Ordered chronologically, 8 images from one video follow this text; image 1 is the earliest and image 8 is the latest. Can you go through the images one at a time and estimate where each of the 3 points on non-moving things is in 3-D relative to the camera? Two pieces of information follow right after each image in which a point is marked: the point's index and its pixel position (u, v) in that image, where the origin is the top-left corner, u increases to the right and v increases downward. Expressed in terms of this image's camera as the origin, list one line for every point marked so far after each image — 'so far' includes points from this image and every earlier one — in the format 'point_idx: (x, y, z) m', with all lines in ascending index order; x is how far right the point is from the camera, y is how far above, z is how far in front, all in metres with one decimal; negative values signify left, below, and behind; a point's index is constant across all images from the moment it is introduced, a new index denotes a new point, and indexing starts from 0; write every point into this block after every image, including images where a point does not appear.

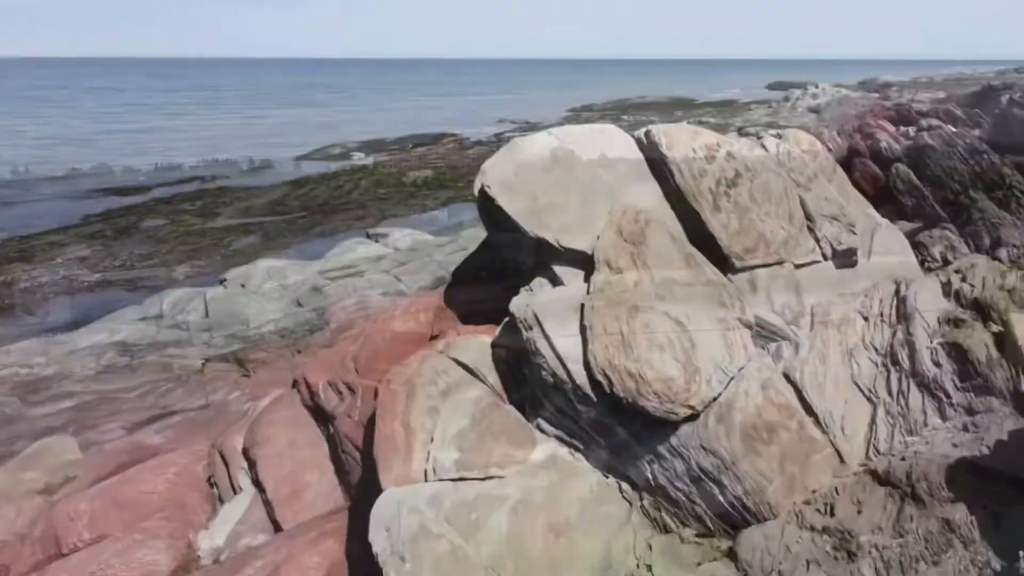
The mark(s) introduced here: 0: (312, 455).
0: (-1.7, -1.5, +8.4) m
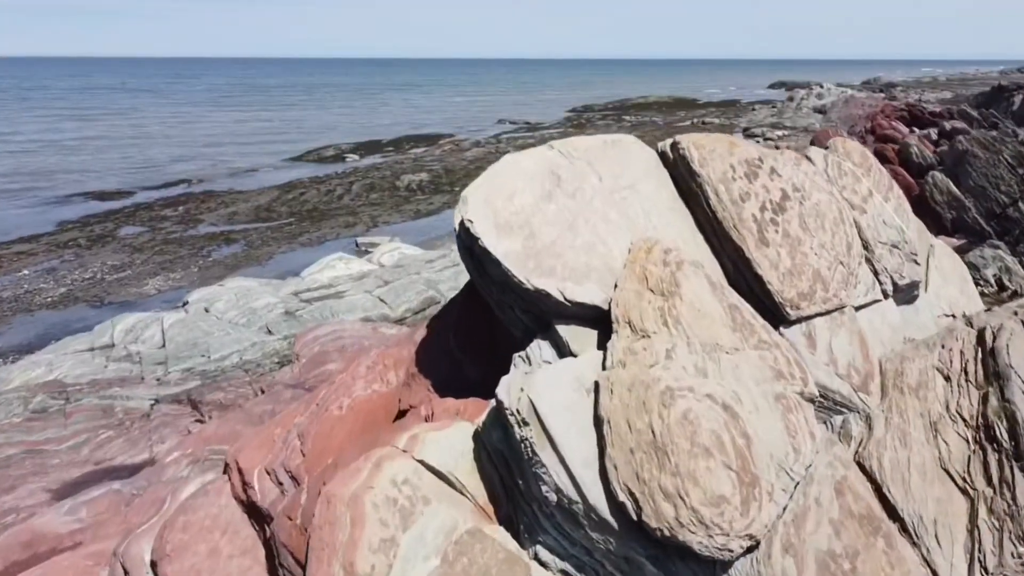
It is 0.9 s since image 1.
0: (-1.8, -1.9, +6.5) m
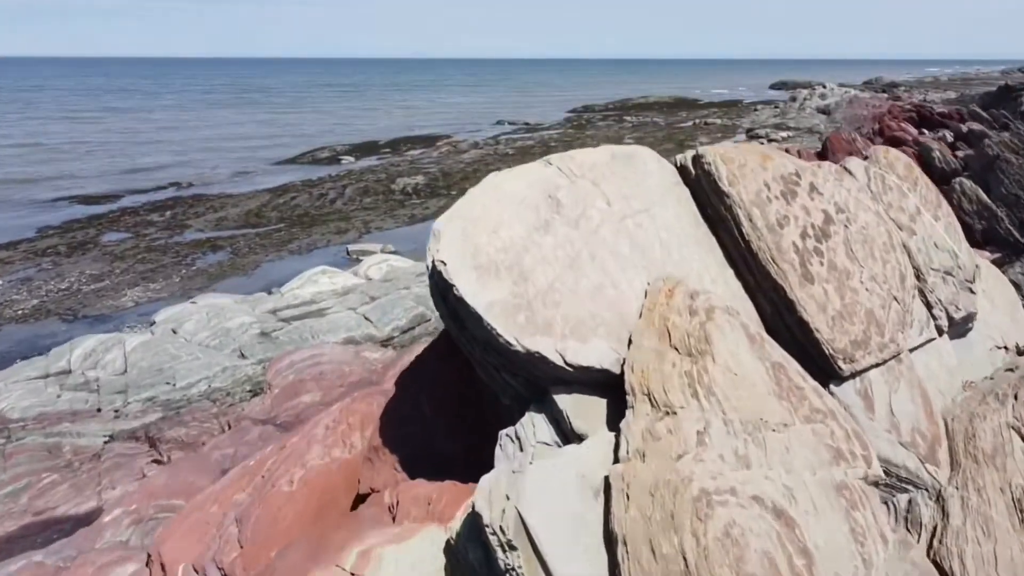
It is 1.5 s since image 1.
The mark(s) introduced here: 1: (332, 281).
0: (-1.9, -2.1, +5.2) m
1: (-3.2, +0.1, +17.4) m
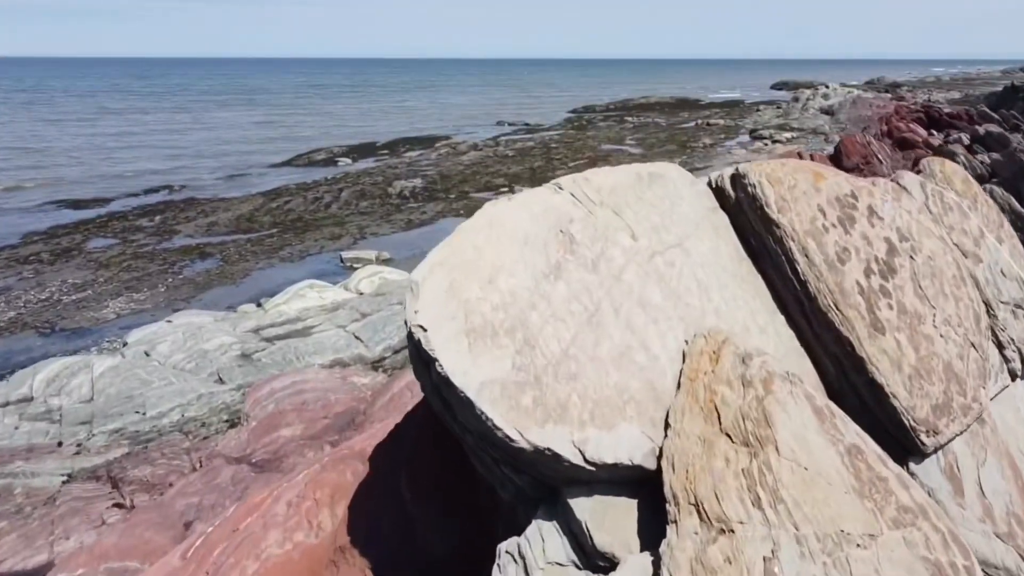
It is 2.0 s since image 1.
0: (-1.8, -2.4, +4.1) m
1: (-3.2, -0.1, +16.4) m
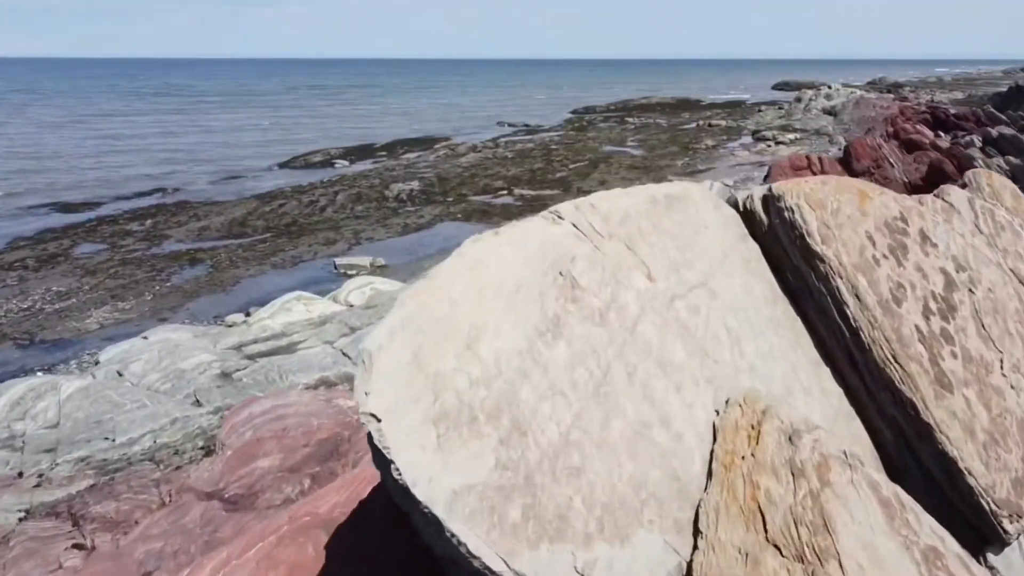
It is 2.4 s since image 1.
0: (-1.9, -2.6, +3.3) m
1: (-3.2, -0.3, +15.5) m
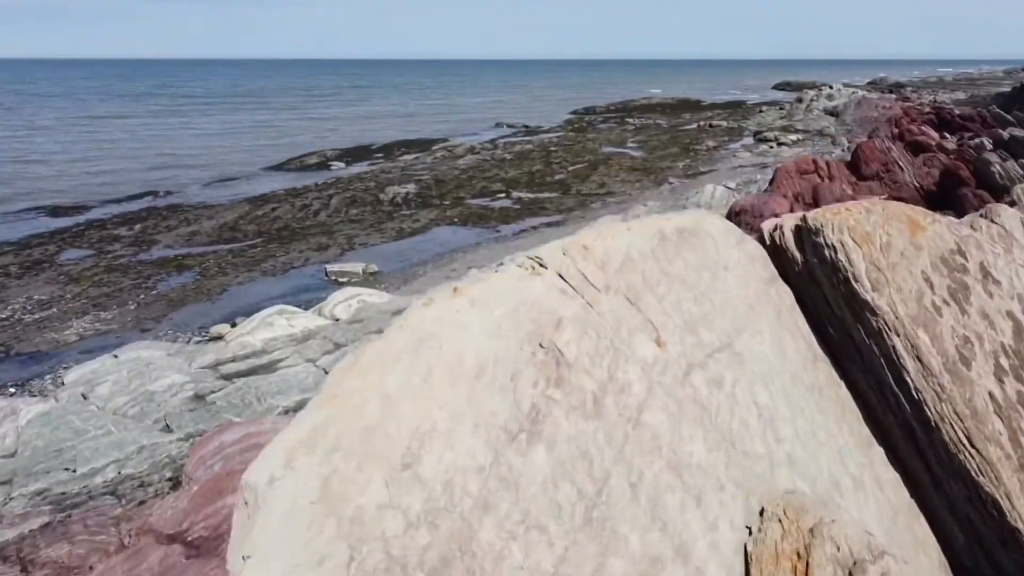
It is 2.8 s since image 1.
0: (-2.0, -2.8, +2.5) m
1: (-3.3, -0.5, +14.7) m
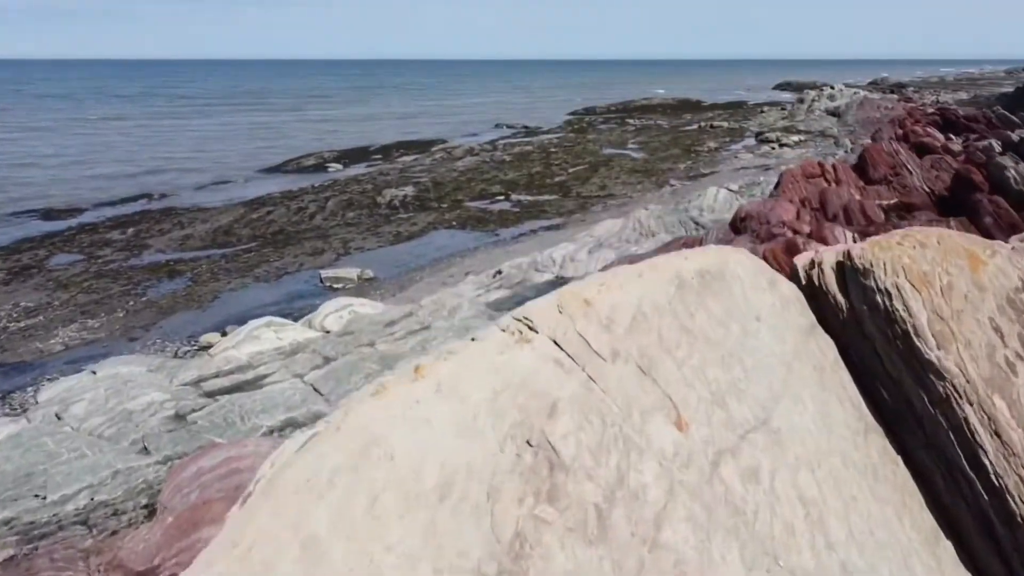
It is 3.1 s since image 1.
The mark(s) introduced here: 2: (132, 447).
0: (-2.0, -2.9, +1.9) m
1: (-3.4, -0.7, +14.1) m
2: (-4.2, -1.8, +10.8) m
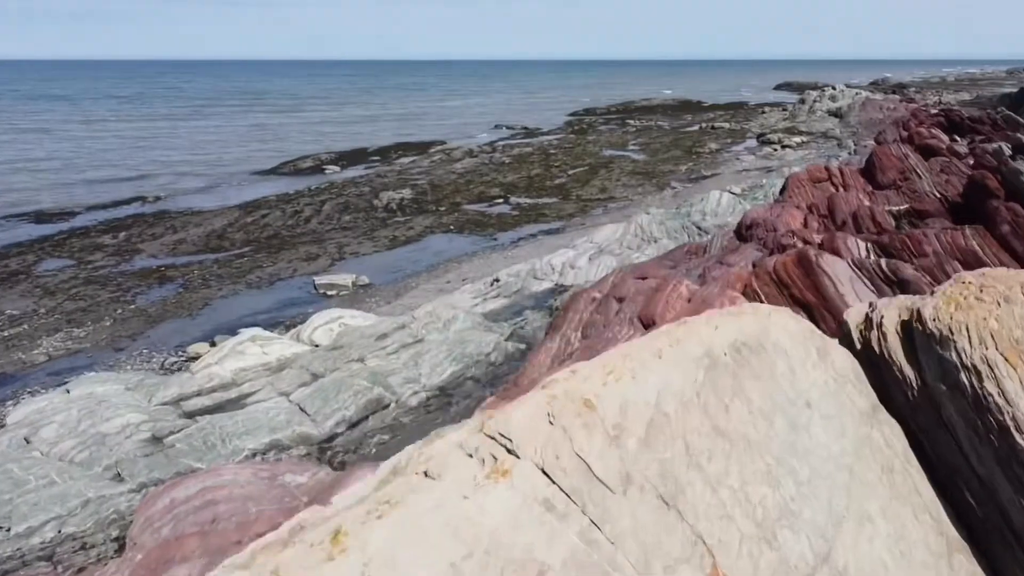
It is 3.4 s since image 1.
0: (-2.1, -3.1, +1.2) m
1: (-3.4, -0.9, +13.5) m
2: (-4.2, -1.9, +10.2) m
